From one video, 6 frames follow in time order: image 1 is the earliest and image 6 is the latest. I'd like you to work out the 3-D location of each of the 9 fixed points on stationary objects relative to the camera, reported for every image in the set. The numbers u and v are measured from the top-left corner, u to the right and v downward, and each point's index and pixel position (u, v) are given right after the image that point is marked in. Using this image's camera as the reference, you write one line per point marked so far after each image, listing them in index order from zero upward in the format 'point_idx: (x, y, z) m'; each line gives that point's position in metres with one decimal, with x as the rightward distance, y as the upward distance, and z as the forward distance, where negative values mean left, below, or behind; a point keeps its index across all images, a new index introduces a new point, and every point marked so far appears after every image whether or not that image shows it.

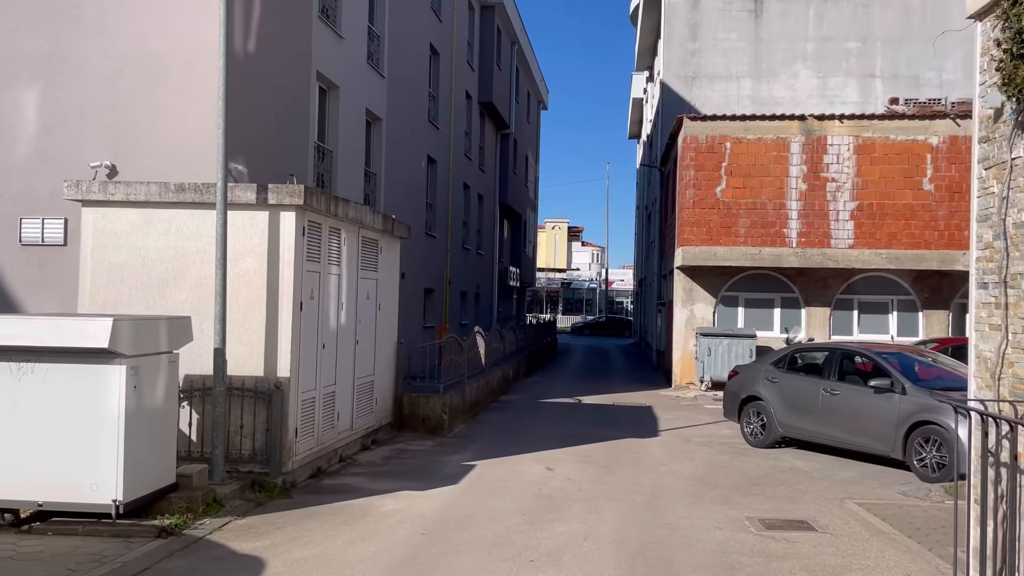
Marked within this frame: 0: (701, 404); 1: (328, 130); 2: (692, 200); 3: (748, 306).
0: (+3.2, -1.9, +14.2) m
1: (-3.1, +2.6, +14.0) m
2: (+3.3, +1.6, +15.7) m
3: (+4.6, -0.3, +16.6) m
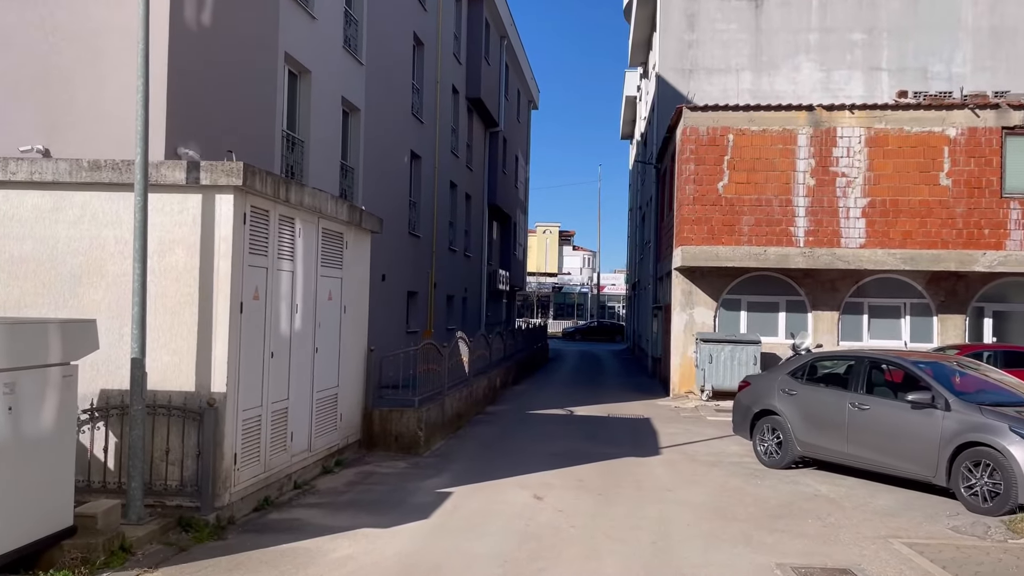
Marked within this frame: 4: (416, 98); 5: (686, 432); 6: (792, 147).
0: (+2.9, -2.0, +13.1) m
1: (-3.3, +2.6, +12.9) m
2: (+3.1, +1.6, +14.6) m
3: (+4.4, -0.4, +15.5) m
4: (-2.2, +4.4, +19.7) m
5: (+2.3, -1.9, +11.1) m
6: (+4.7, +2.4, +14.4) m
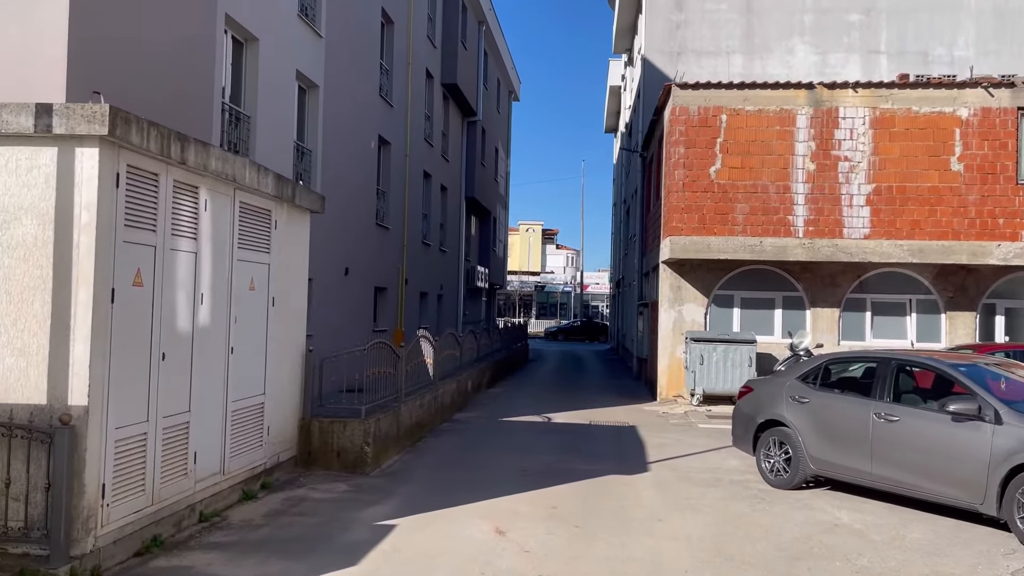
0: (+2.5, -1.9, +11.9) m
1: (-3.6, +2.7, +11.5) m
2: (+2.7, +1.7, +13.4) m
3: (+3.9, -0.3, +14.3) m
4: (-2.7, +4.5, +18.3) m
5: (+1.9, -1.8, +9.9) m
6: (+4.3, +2.5, +13.2) m
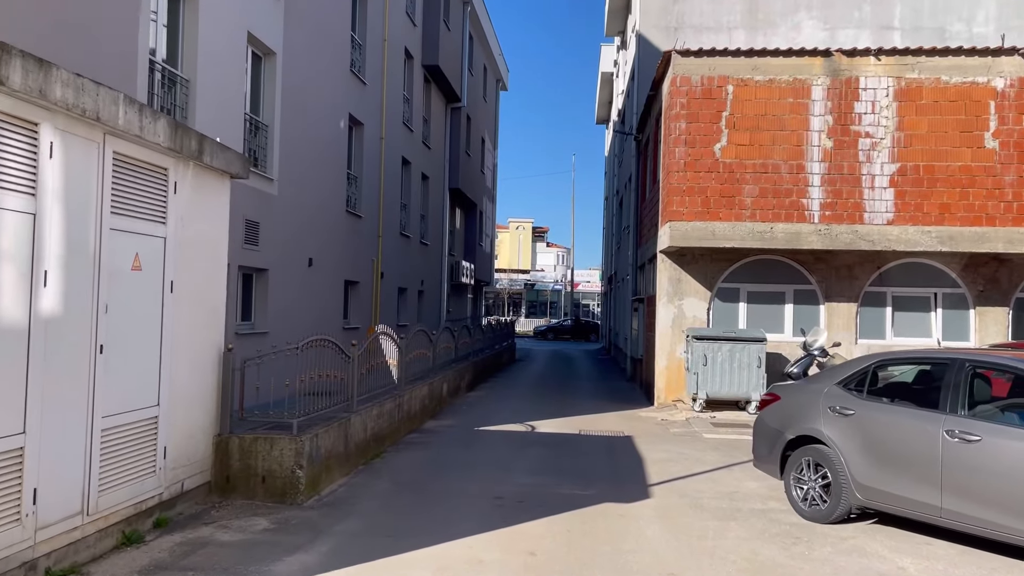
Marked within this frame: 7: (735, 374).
0: (+2.3, -1.8, +10.5) m
1: (-3.9, +2.8, +10.0) m
2: (+2.4, +1.8, +11.9) m
3: (+3.6, -0.2, +12.9) m
4: (-3.1, +4.6, +16.8) m
5: (+1.7, -1.7, +8.4) m
6: (+4.0, +2.6, +11.7) m
7: (+3.1, -1.2, +11.8) m
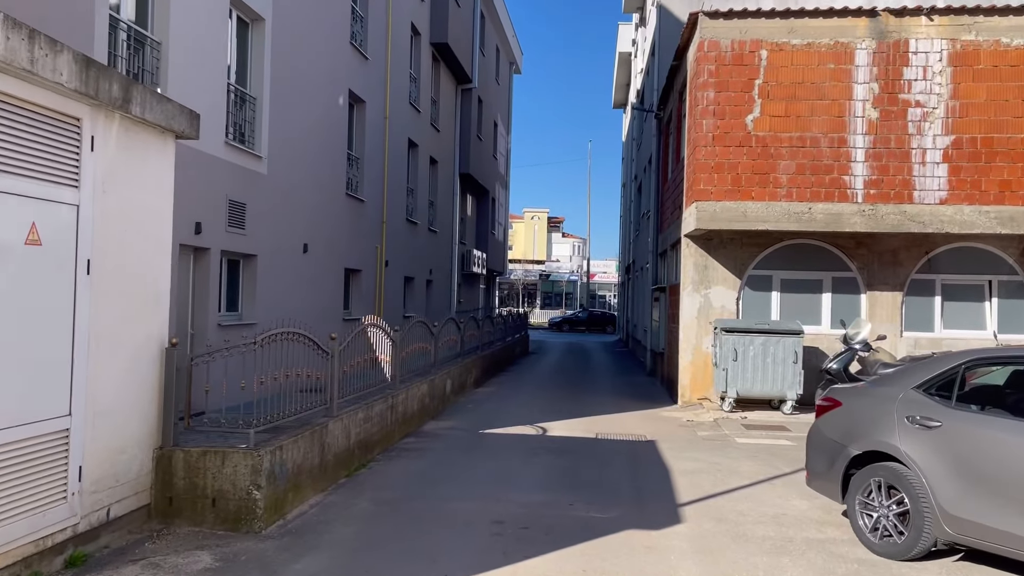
0: (+2.4, -1.6, +9.3) m
1: (-3.8, +2.9, +9.0) m
2: (+2.5, +2.0, +10.8) m
3: (+3.8, 0.0, +11.7) m
4: (-2.8, +4.8, +15.7) m
5: (+1.7, -1.6, +7.3) m
6: (+4.2, +2.8, +10.5) m
7: (+3.2, -1.0, +10.7) m
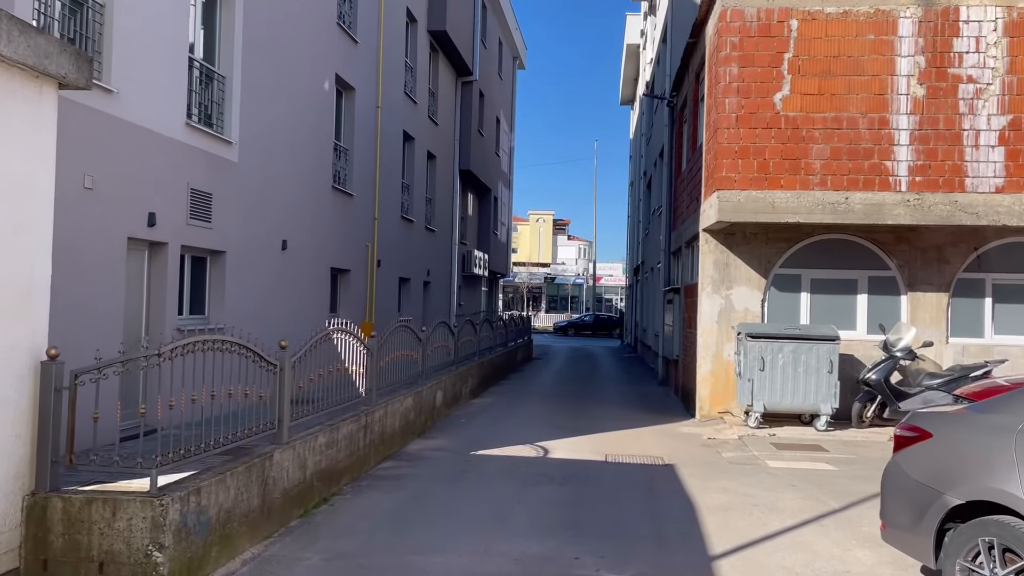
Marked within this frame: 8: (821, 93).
0: (+2.3, -1.6, +8.1) m
1: (-3.8, +2.9, +7.8) m
2: (+2.5, +2.0, +9.6) m
3: (+3.8, 0.0, +10.5) m
4: (-2.8, +4.8, +14.6) m
5: (+1.7, -1.5, +6.1) m
6: (+4.1, +2.8, +9.3) m
7: (+3.2, -1.0, +9.5) m
8: (+3.4, +2.2, +9.4) m
